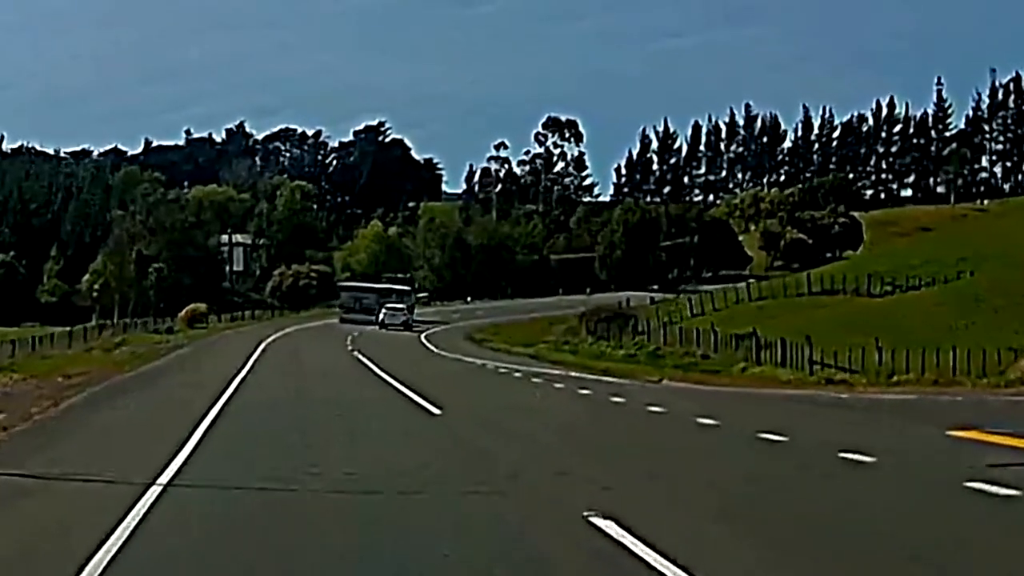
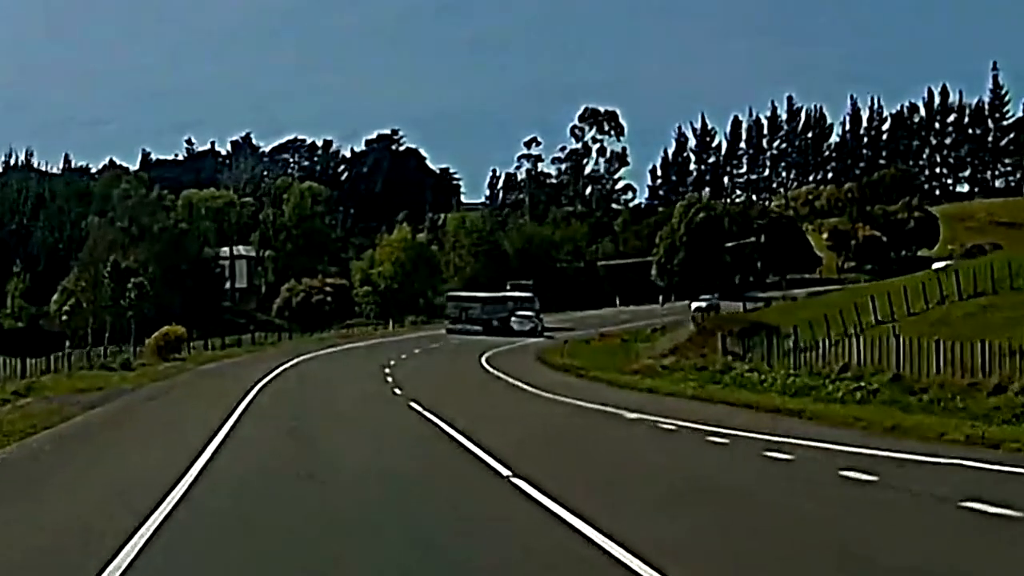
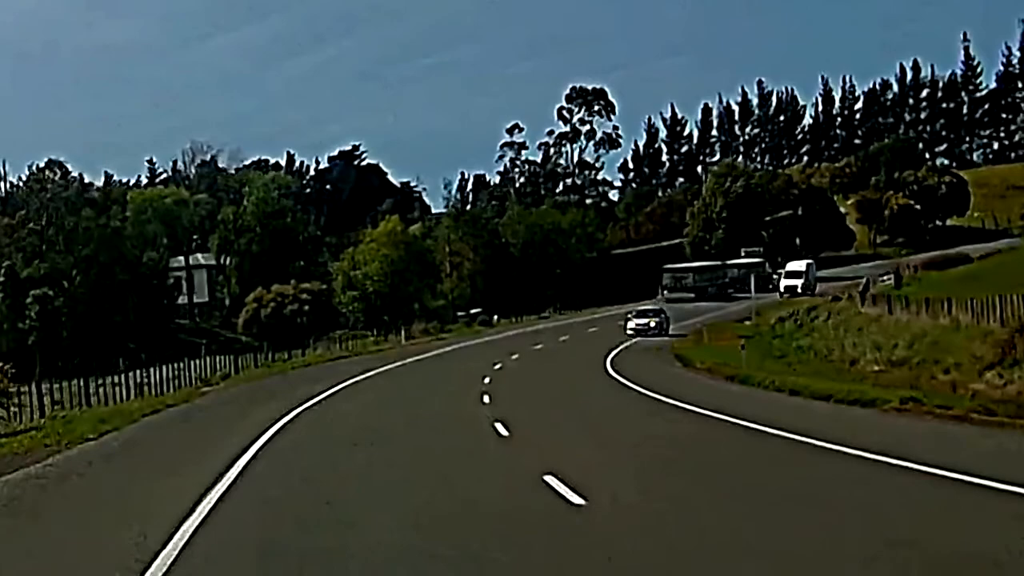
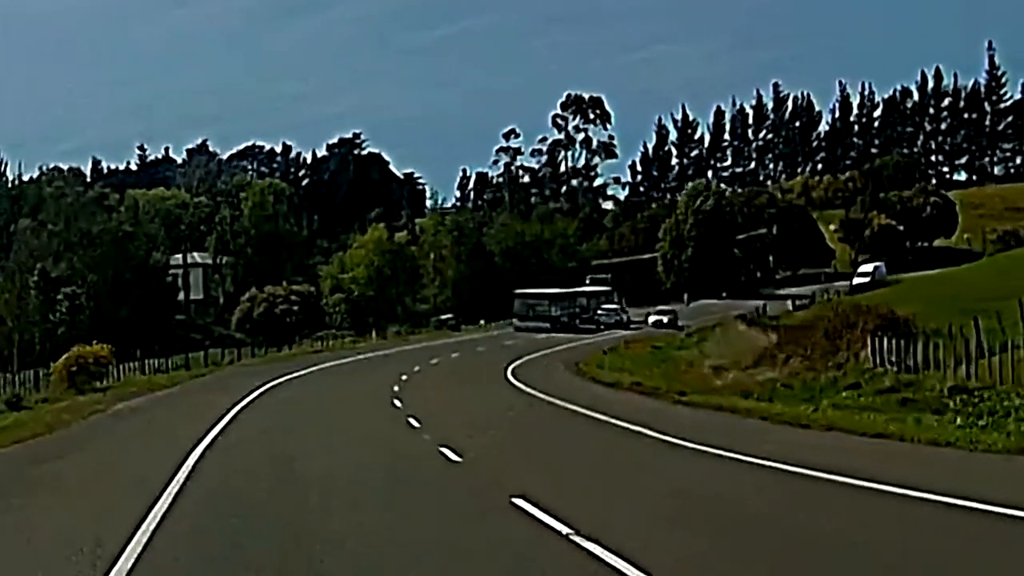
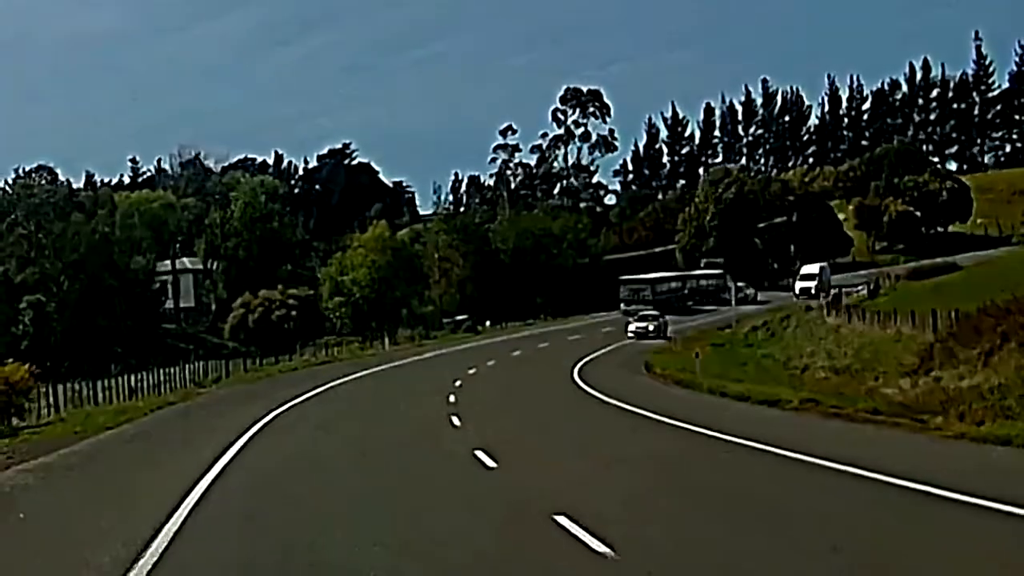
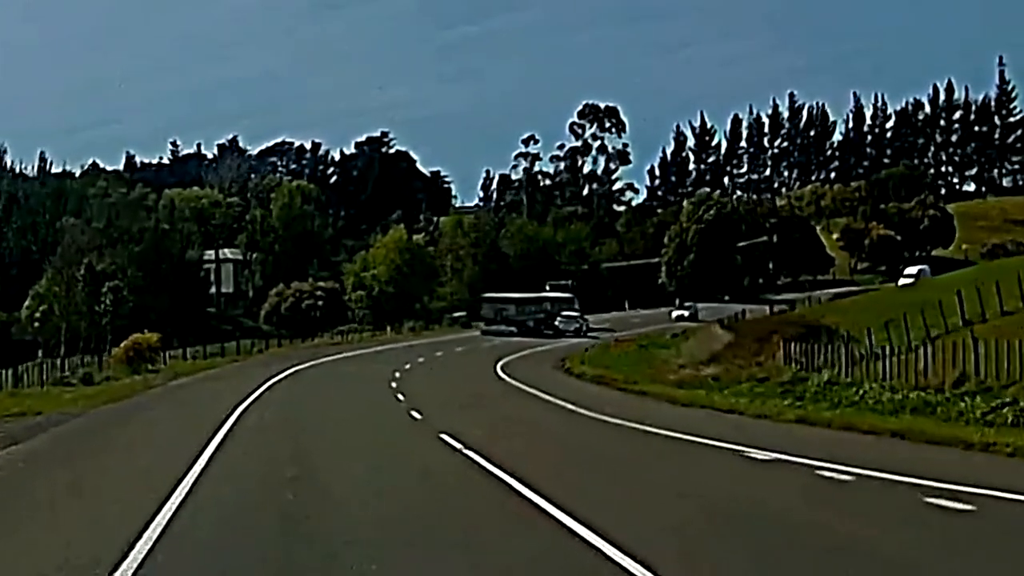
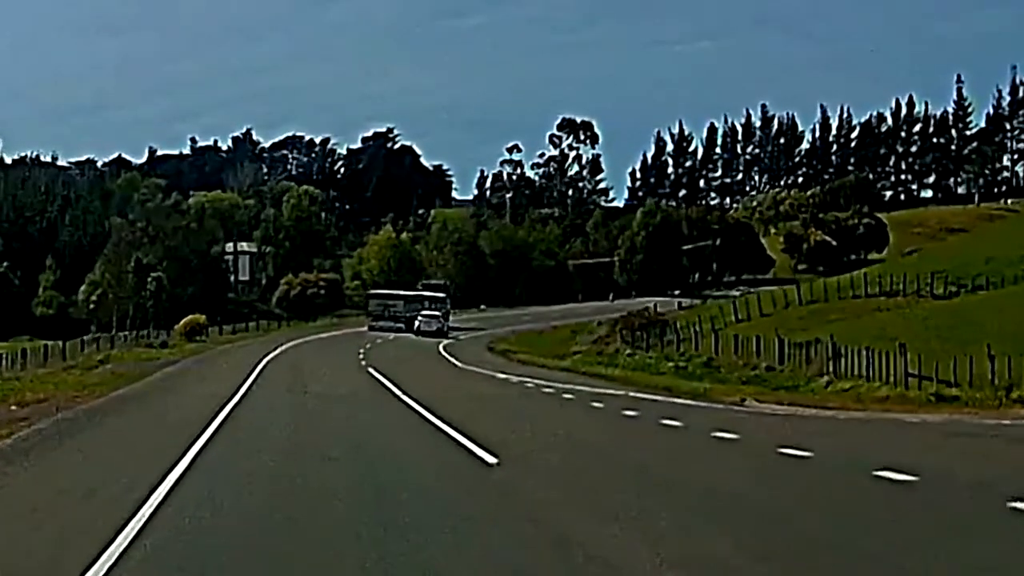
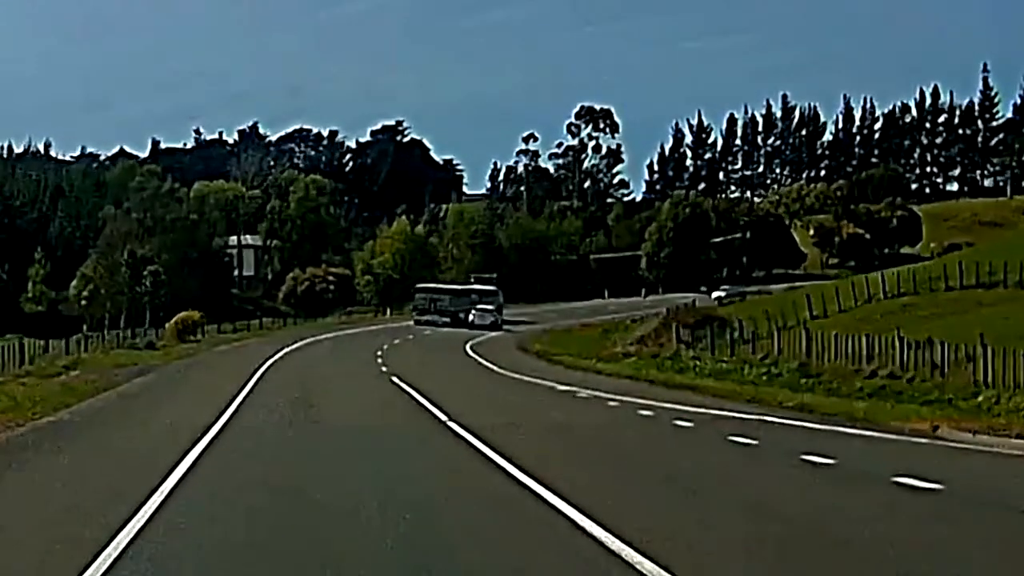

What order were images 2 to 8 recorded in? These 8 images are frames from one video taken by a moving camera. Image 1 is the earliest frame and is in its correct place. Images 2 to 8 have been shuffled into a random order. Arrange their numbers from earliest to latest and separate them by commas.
7, 8, 2, 6, 4, 5, 3
